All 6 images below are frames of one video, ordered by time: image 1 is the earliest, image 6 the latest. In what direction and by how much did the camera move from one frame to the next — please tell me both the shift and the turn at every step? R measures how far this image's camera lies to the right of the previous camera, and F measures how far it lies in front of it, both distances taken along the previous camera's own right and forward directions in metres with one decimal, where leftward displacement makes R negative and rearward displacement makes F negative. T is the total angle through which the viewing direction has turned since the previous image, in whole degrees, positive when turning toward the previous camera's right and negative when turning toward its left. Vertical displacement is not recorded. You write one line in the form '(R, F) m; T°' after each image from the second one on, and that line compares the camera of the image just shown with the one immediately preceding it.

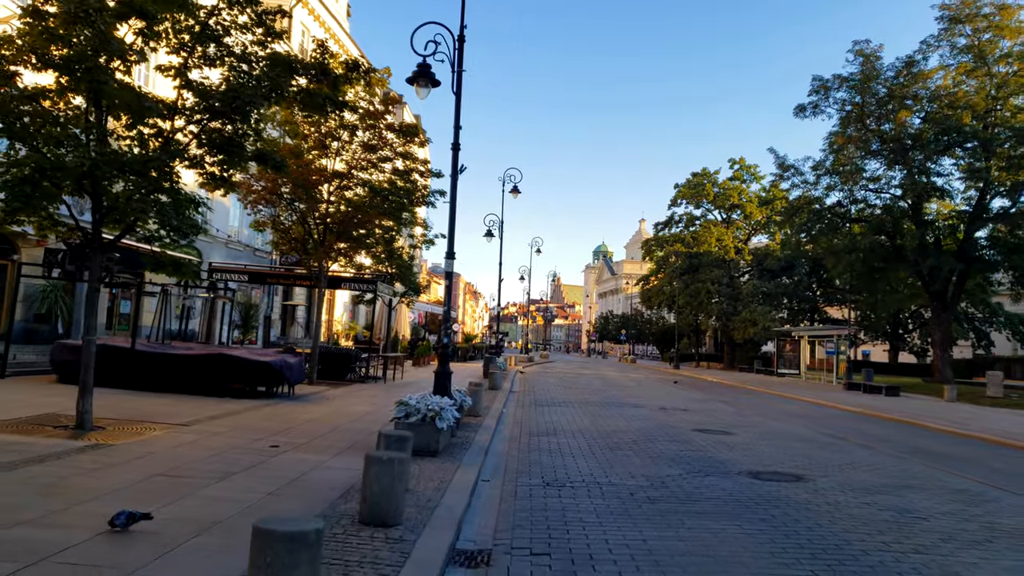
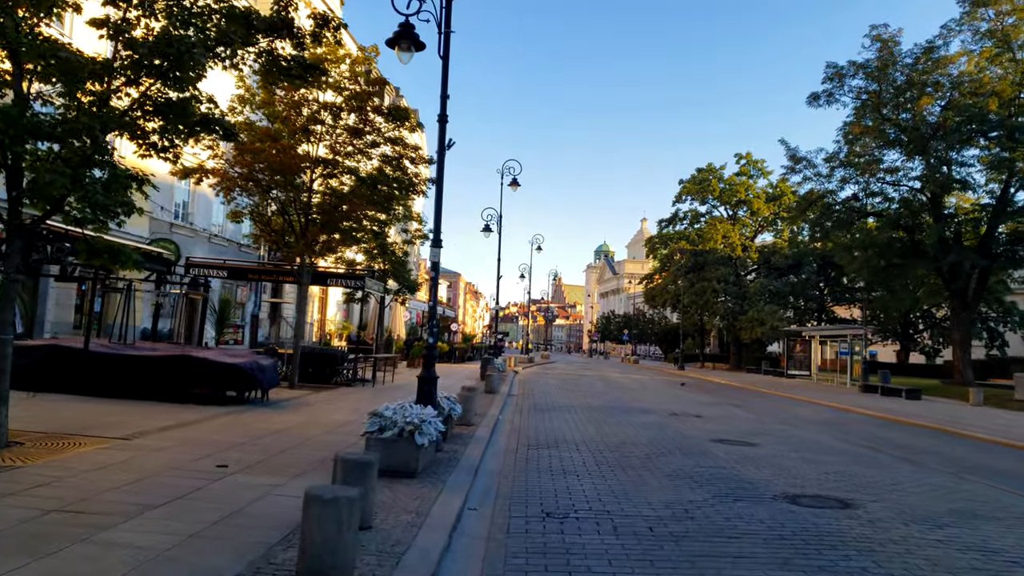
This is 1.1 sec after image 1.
(+0.1, +1.4) m; 0°
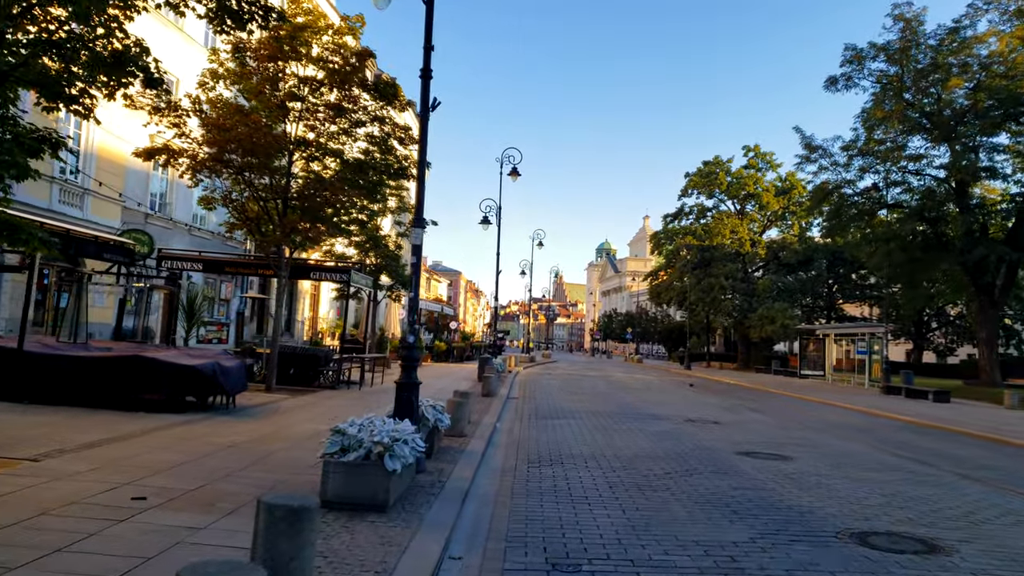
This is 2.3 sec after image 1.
(0.0, +1.5) m; 0°
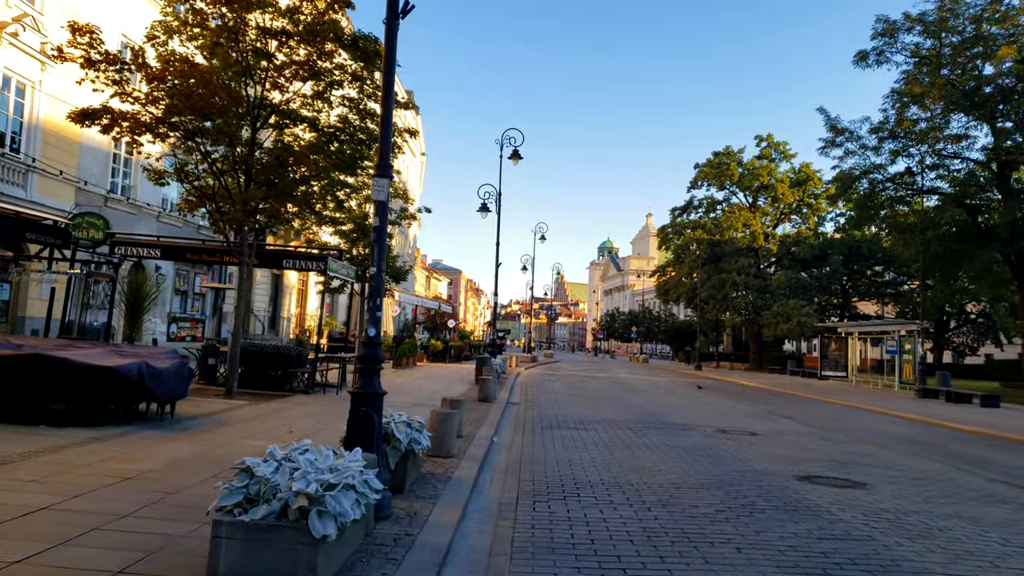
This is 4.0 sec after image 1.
(0.0, +2.2) m; 0°
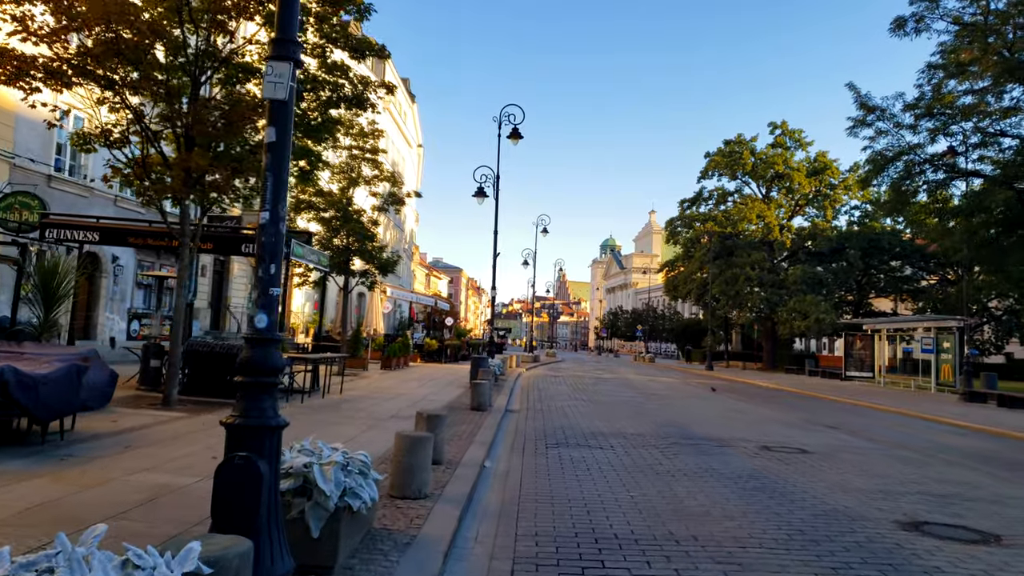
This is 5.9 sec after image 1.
(+0.1, +2.3) m; 0°
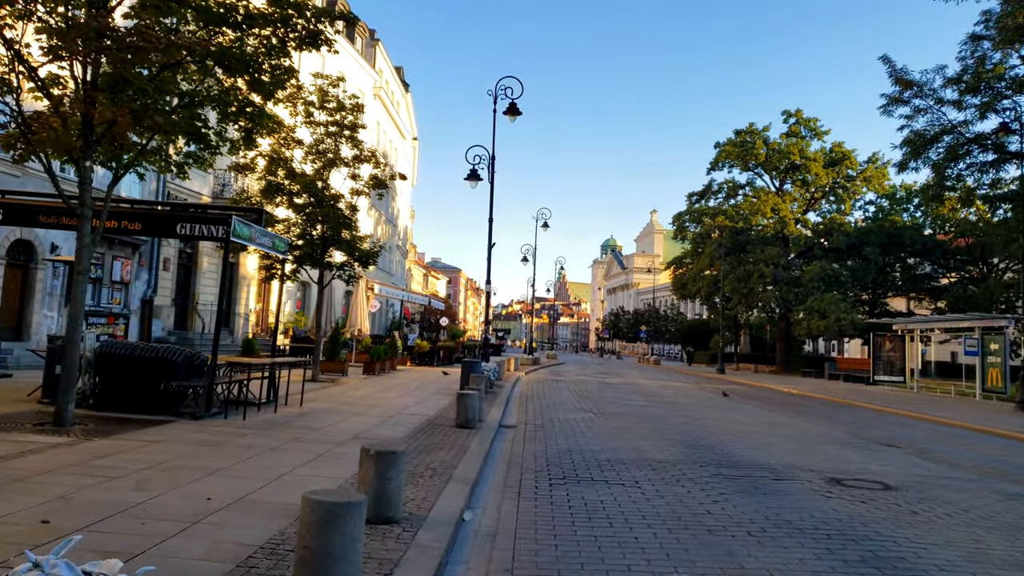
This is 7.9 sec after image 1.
(+0.1, +2.4) m; 0°
